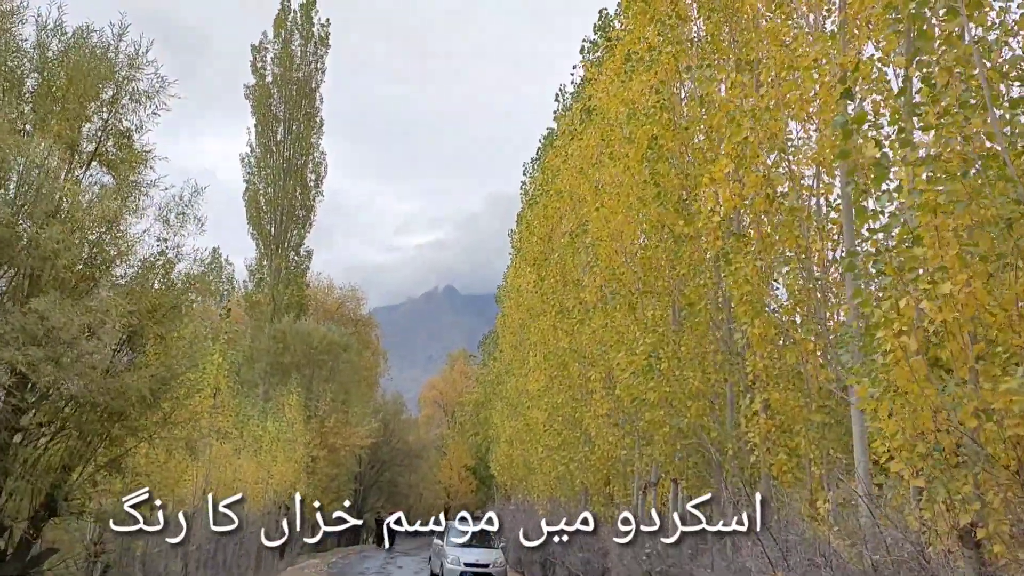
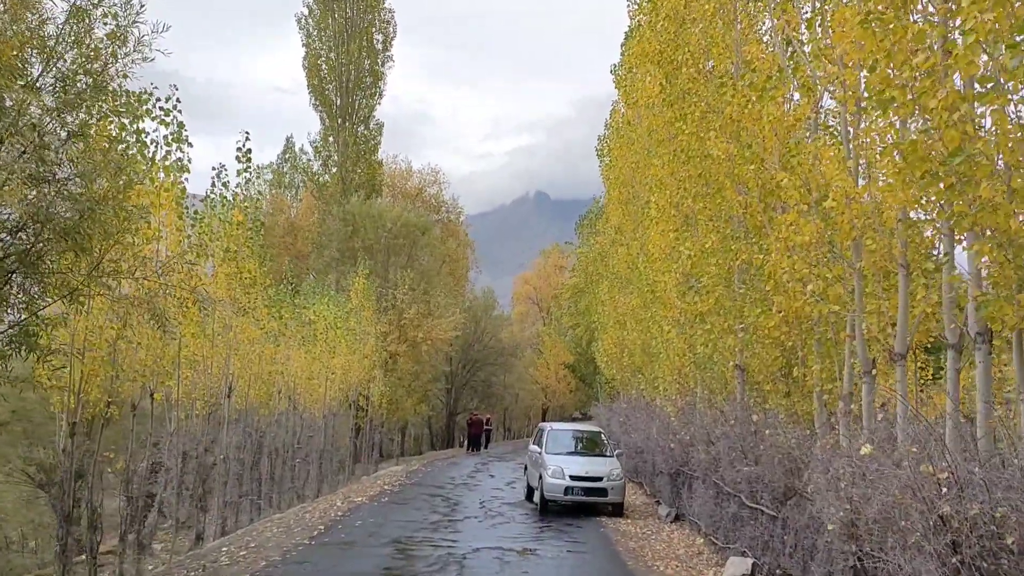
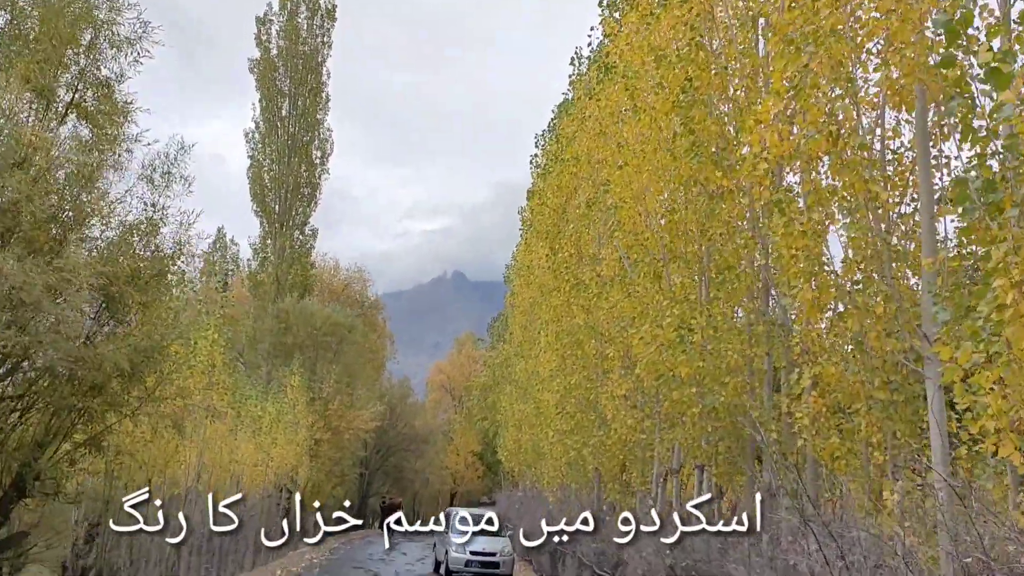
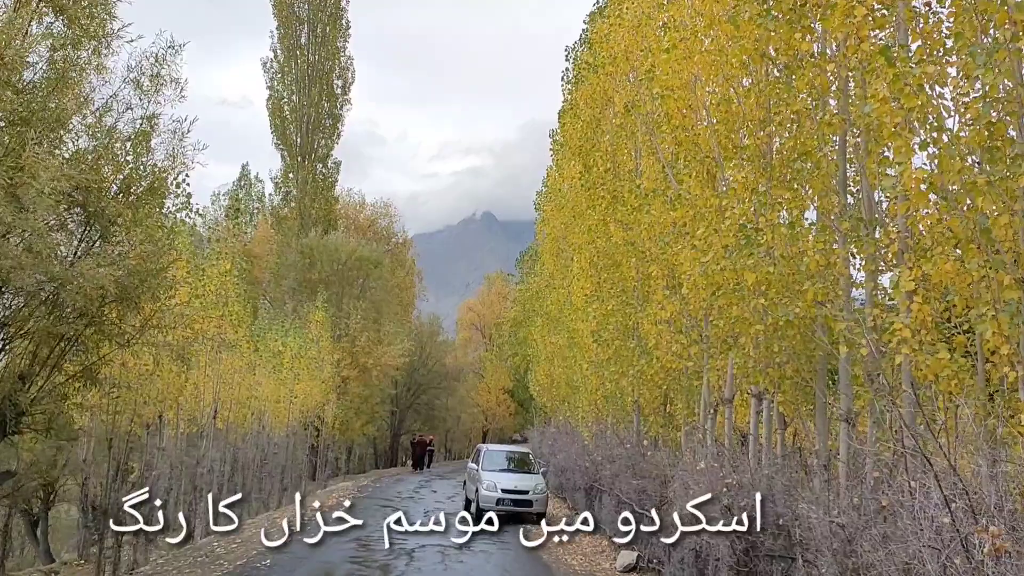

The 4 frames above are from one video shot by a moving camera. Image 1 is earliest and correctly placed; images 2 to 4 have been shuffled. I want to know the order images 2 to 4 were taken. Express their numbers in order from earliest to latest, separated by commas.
3, 4, 2
